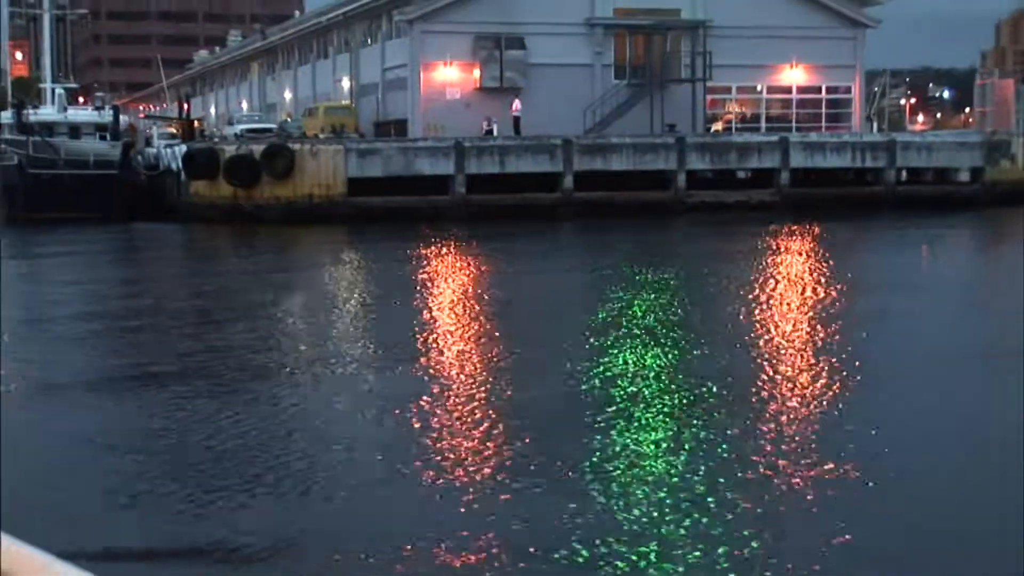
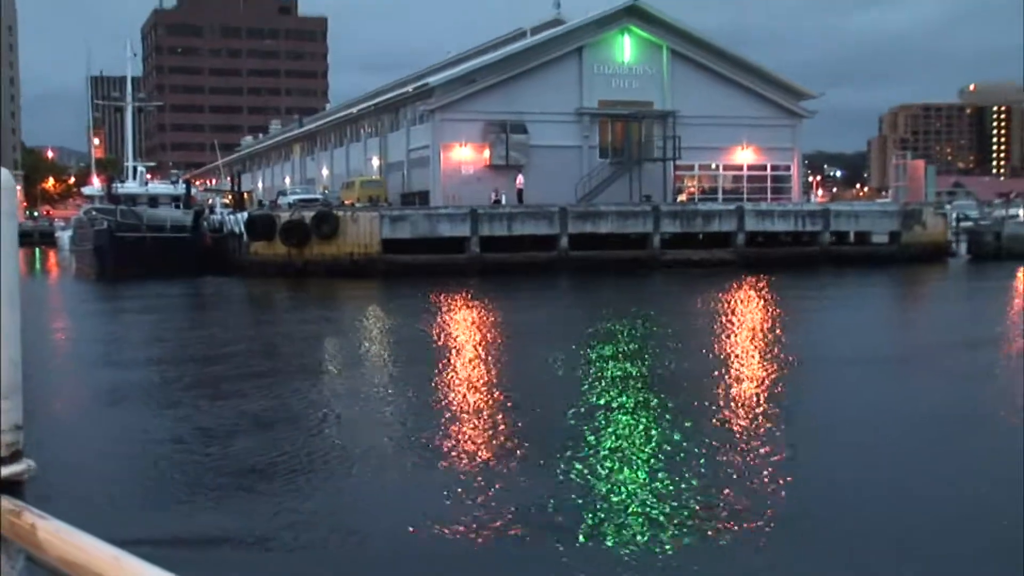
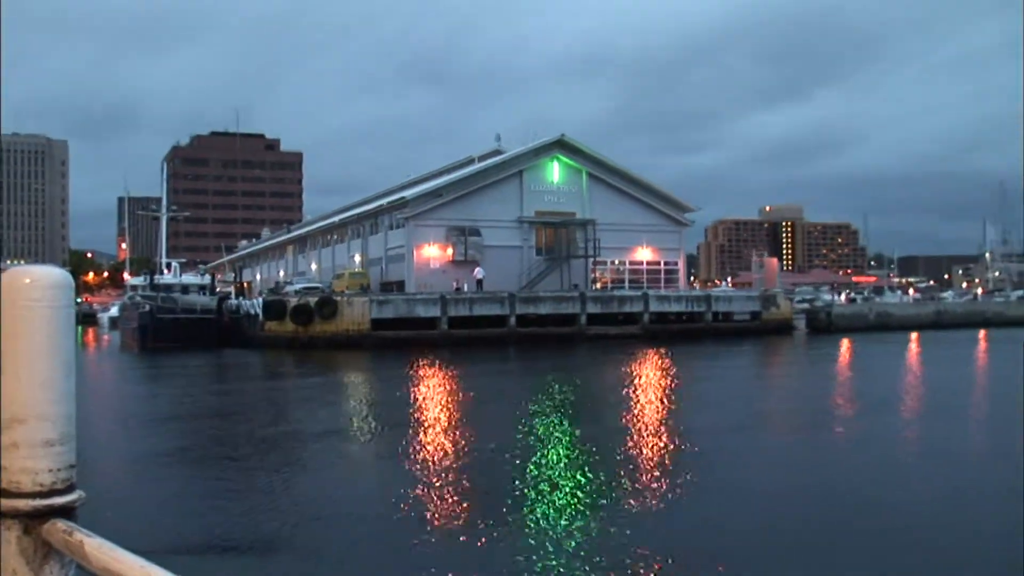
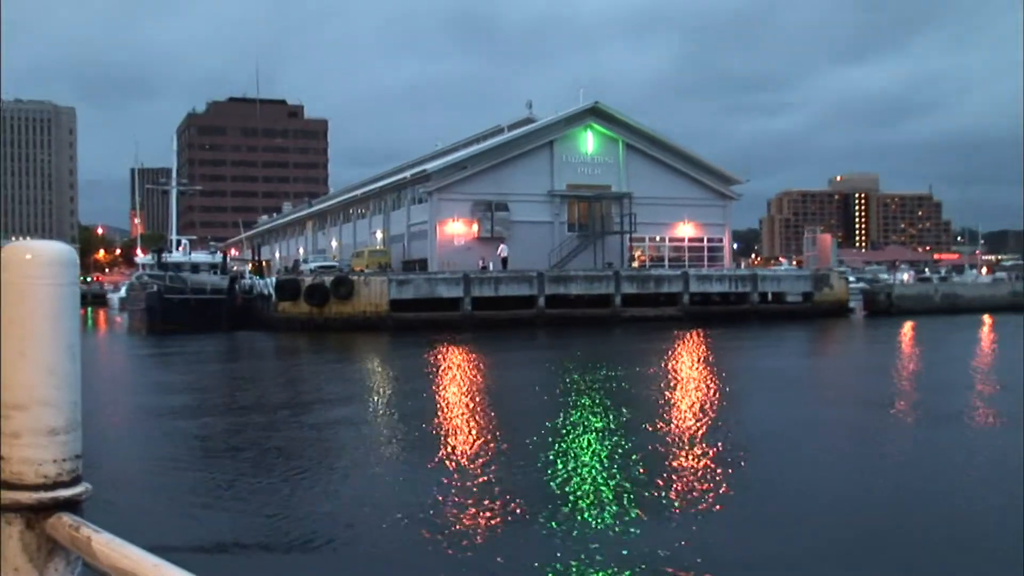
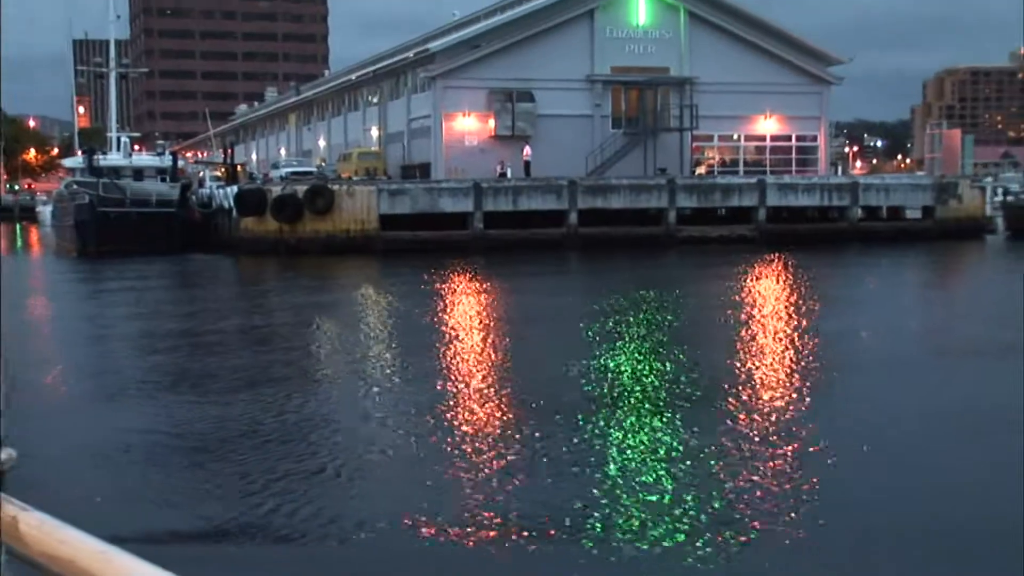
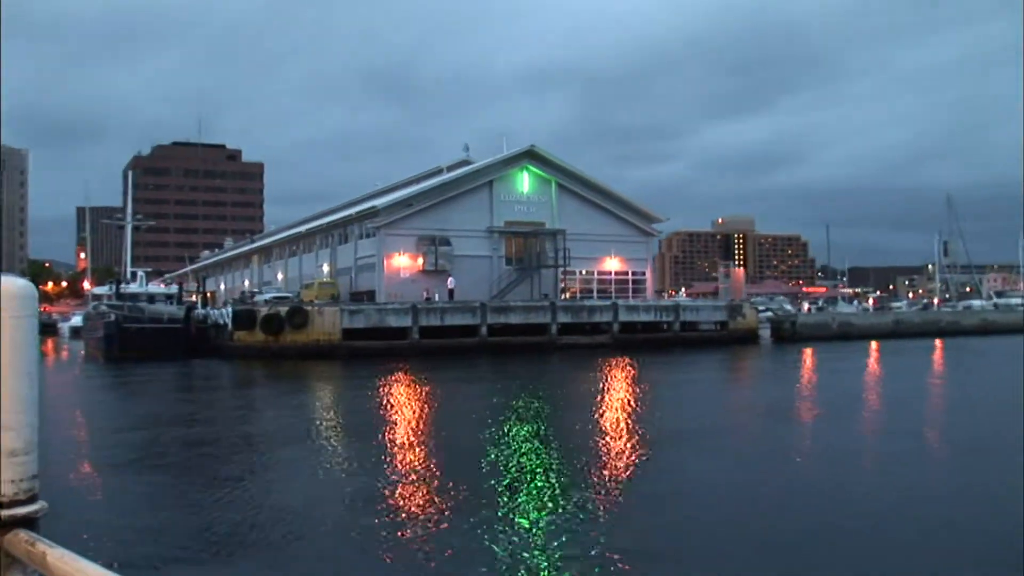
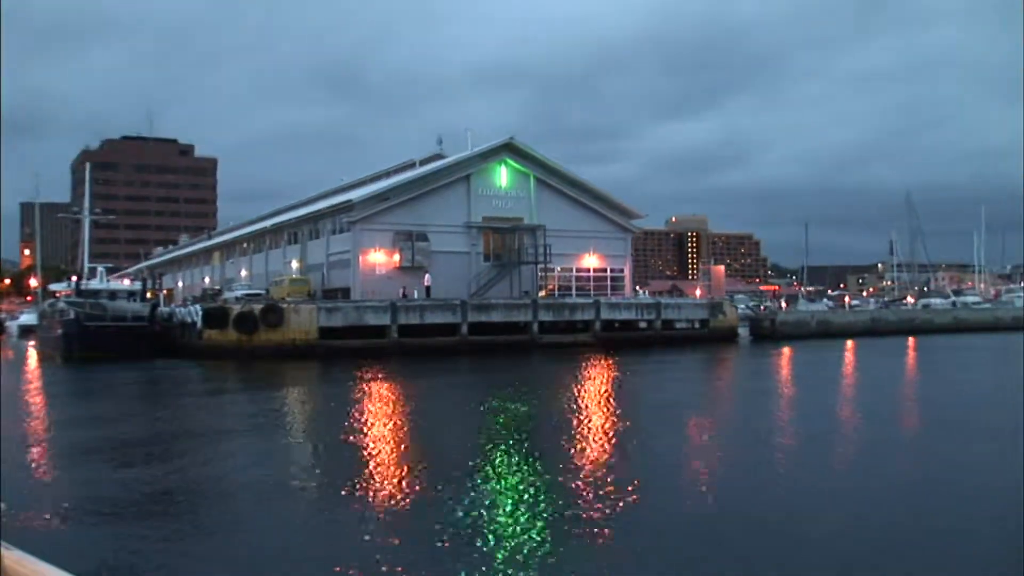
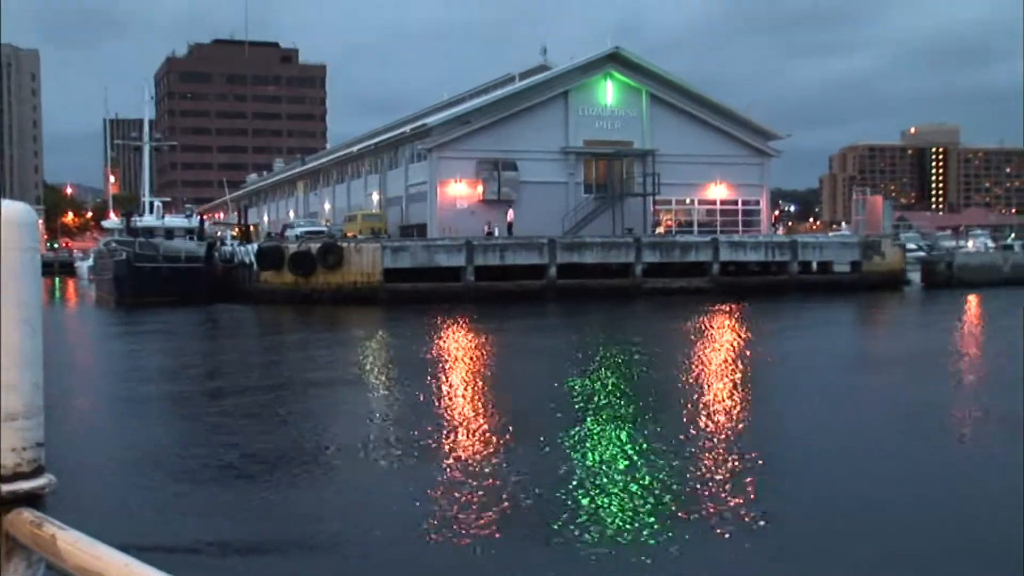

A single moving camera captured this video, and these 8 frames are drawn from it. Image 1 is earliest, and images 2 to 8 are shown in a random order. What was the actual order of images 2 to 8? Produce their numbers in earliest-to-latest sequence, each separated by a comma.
5, 2, 8, 4, 3, 6, 7
